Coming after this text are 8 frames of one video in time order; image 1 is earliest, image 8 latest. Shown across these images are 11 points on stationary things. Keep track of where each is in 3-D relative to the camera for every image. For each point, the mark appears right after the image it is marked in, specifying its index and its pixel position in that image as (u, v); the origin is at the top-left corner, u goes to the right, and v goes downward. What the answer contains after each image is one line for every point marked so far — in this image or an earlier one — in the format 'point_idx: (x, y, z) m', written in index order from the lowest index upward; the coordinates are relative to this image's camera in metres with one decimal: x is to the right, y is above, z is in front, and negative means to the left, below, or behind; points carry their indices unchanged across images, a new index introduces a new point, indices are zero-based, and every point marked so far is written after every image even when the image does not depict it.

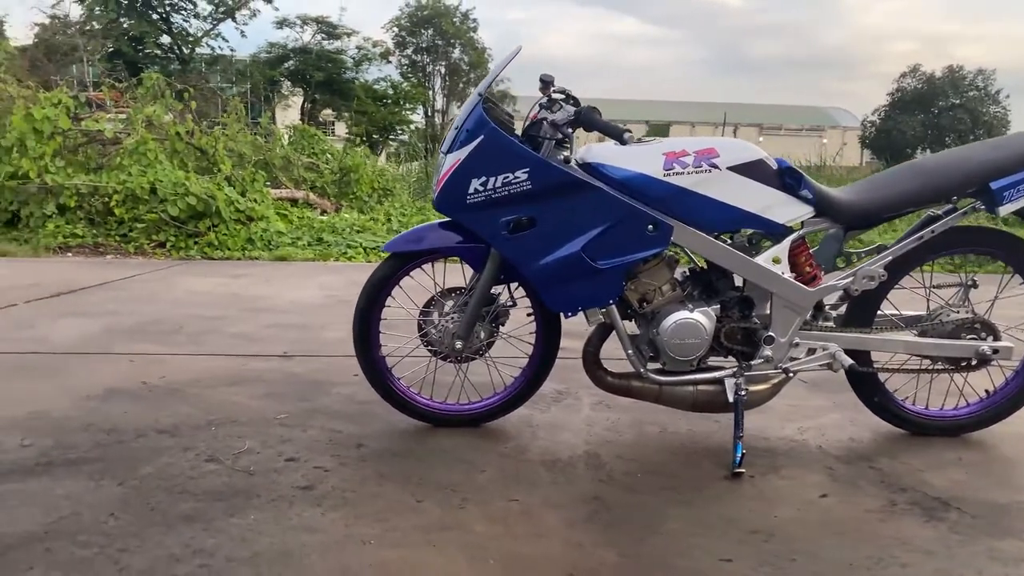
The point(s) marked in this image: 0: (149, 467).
0: (-1.2, -0.6, +2.5) m
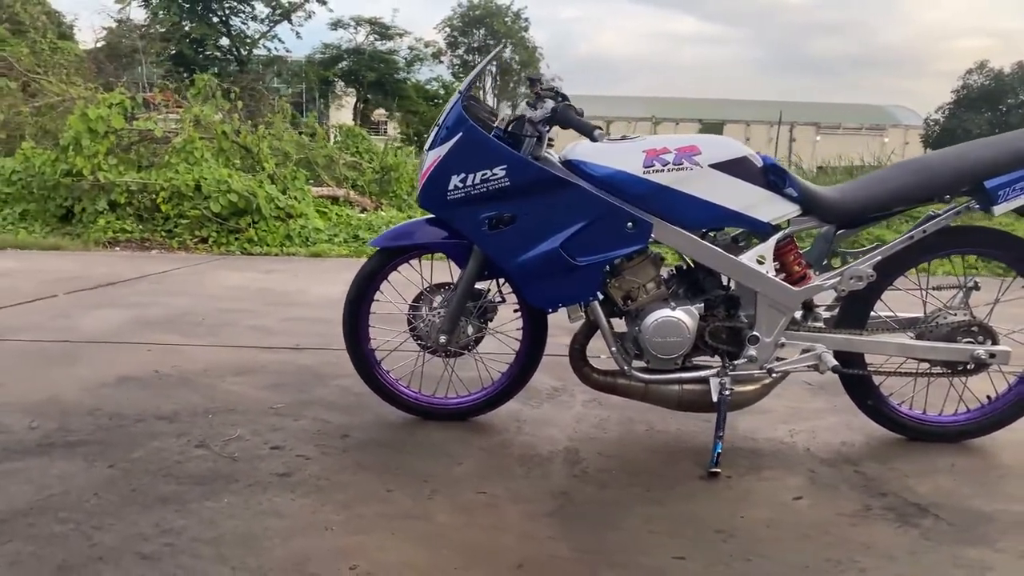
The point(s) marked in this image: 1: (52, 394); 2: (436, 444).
0: (-1.2, -0.5, +2.6) m
1: (-1.9, -0.4, +3.2) m
2: (-0.3, -0.5, +2.8) m
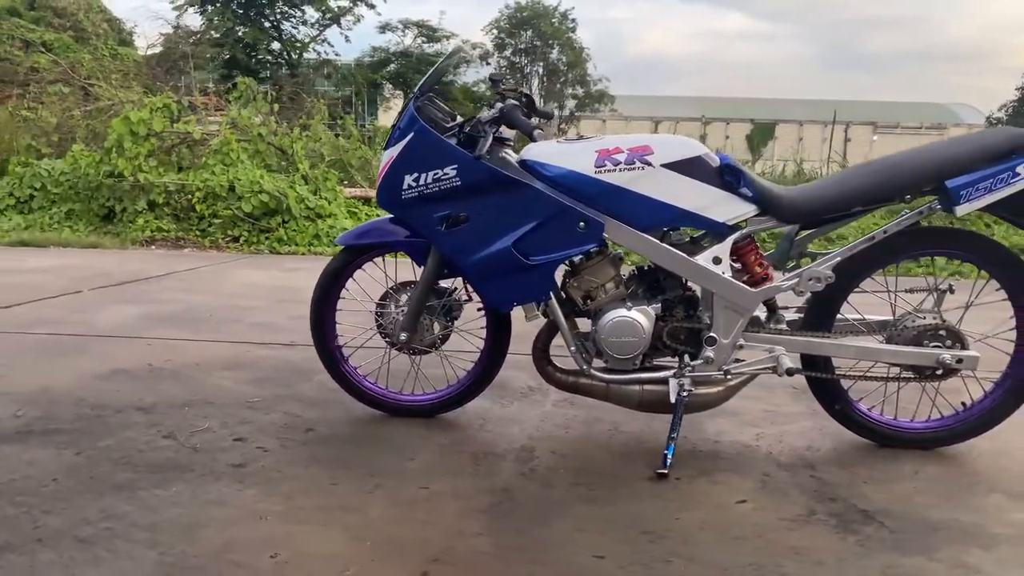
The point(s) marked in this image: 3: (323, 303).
0: (-1.4, -0.5, +2.7) m
1: (-2.0, -0.4, +3.4) m
2: (-0.4, -0.5, +2.8) m
3: (-0.7, -0.1, +2.9) m
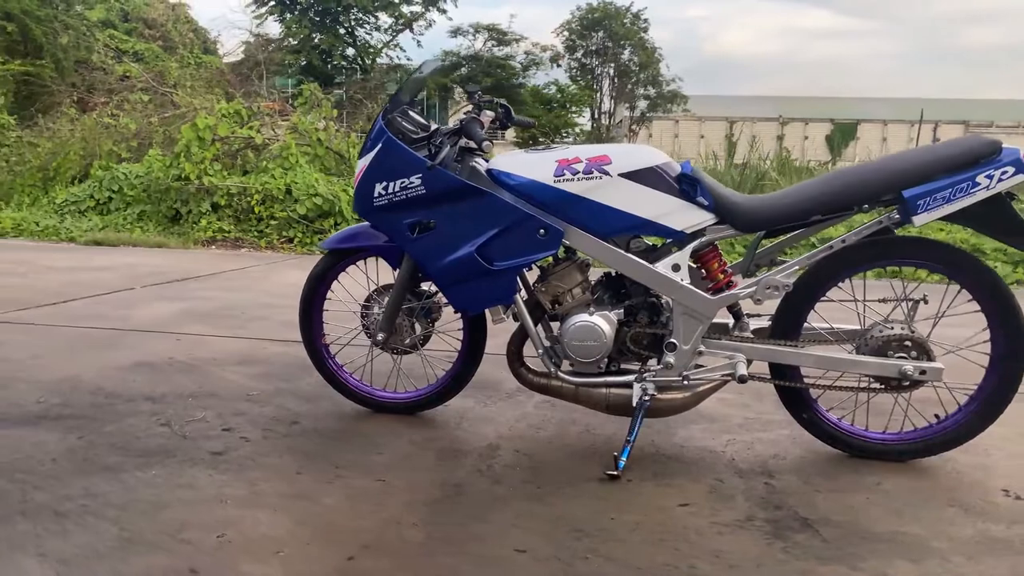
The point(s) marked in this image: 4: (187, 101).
0: (-1.5, -0.5, +3.0) m
1: (-2.0, -0.4, +3.7) m
2: (-0.5, -0.6, +3.0) m
3: (-0.8, -0.1, +3.1) m
4: (-5.3, +3.0, +12.7) m
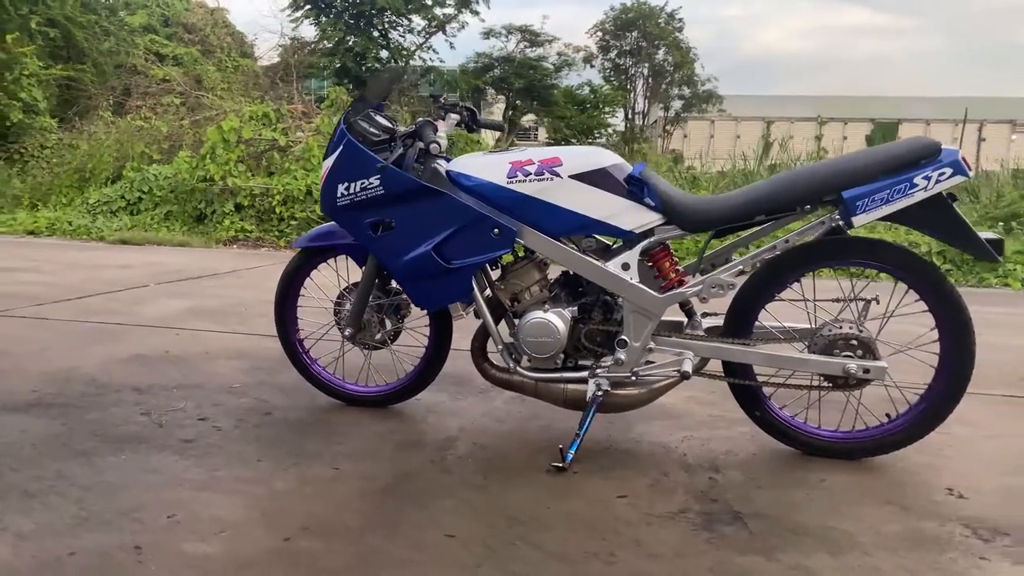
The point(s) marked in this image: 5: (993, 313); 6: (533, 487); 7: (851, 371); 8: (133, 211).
0: (-1.7, -0.5, +3.2) m
1: (-2.2, -0.4, +3.8) m
2: (-0.7, -0.5, +3.1) m
3: (-0.9, 0.0, +3.2) m
4: (-4.9, +3.0, +13.1) m
5: (+3.7, -0.2, +6.0) m
6: (+0.1, -0.6, +2.6) m
7: (+1.1, -0.3, +2.6) m
8: (-5.2, +1.1, +10.9) m
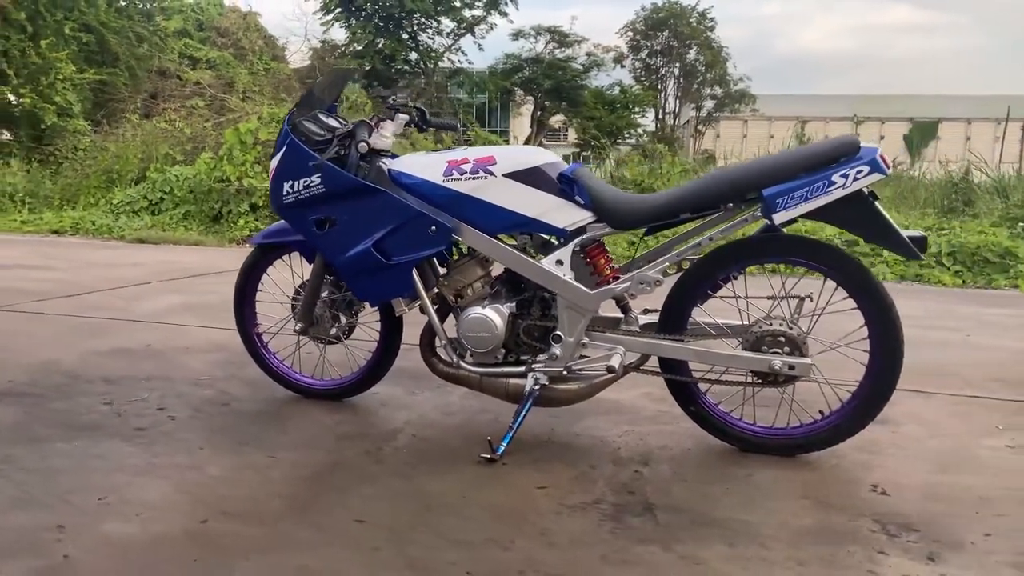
0: (-1.9, -0.5, +3.3) m
1: (-2.3, -0.4, +4.0) m
2: (-0.9, -0.5, +3.2) m
3: (-1.1, 0.0, +3.4) m
4: (-4.6, +3.1, +13.4) m
5: (+3.6, -0.2, +5.9) m
6: (-0.2, -0.6, +2.6) m
7: (+0.9, -0.3, +2.7) m
8: (-5.1, +1.1, +11.2) m
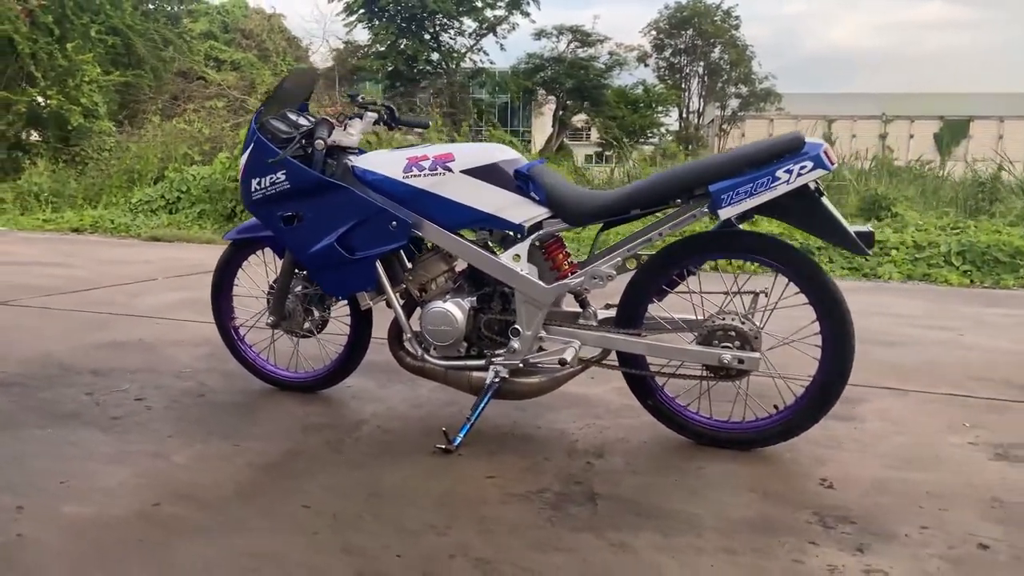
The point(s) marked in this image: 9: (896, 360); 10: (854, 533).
0: (-2.0, -0.4, +3.4) m
1: (-2.4, -0.3, +4.2) m
2: (-1.0, -0.5, +3.3) m
3: (-1.3, 0.0, +3.4) m
4: (-4.4, +3.1, +13.6) m
5: (+3.6, -0.2, +5.9) m
6: (-0.3, -0.6, +2.7) m
7: (+0.7, -0.3, +2.7) m
8: (-4.9, +1.1, +11.5) m
9: (+2.1, -0.4, +4.4) m
10: (+1.0, -0.7, +2.2) m
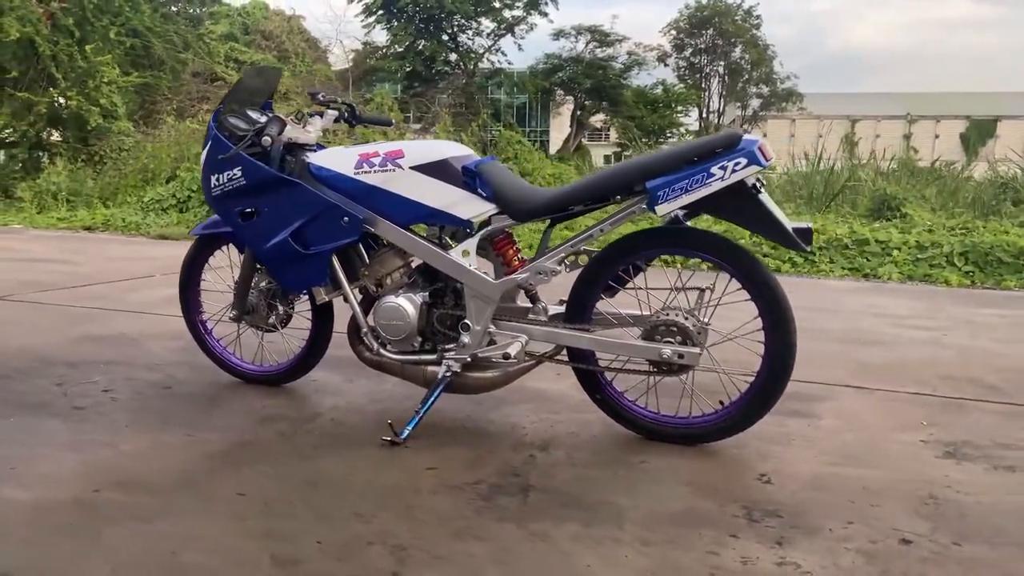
0: (-2.2, -0.4, +3.5) m
1: (-2.6, -0.3, +4.3) m
2: (-1.2, -0.5, +3.4) m
3: (-1.4, 0.0, +3.5) m
4: (-4.3, +3.1, +13.7) m
5: (+3.4, -0.2, +5.8) m
6: (-0.5, -0.6, +2.7) m
7: (+0.5, -0.2, +2.7) m
8: (-4.9, +1.2, +11.6) m
9: (+2.0, -0.4, +4.3) m
10: (+0.7, -0.7, +2.2) m
